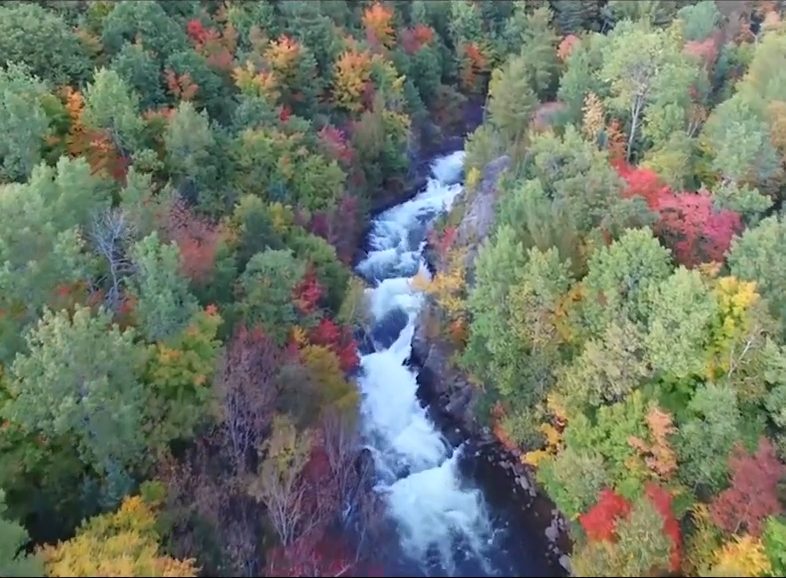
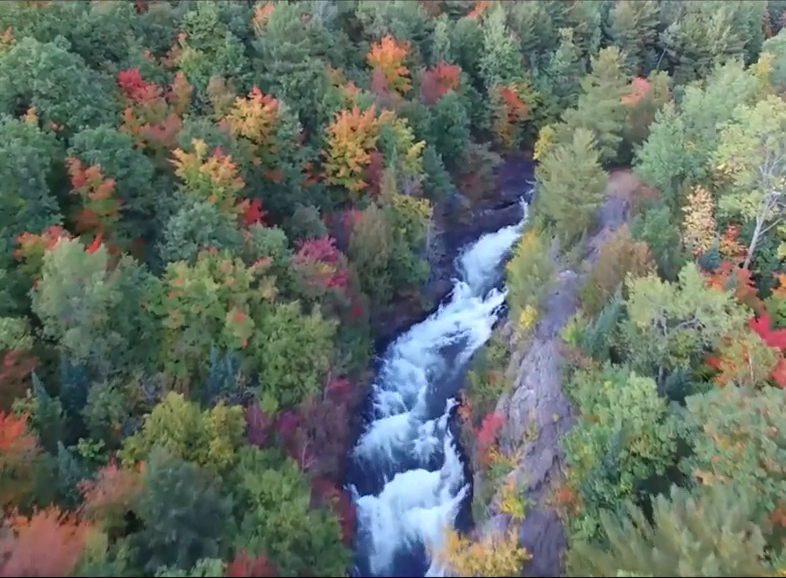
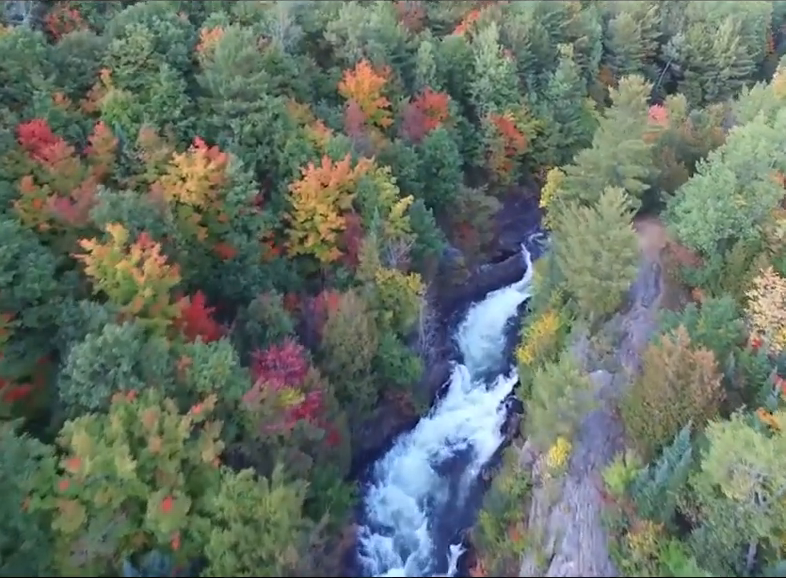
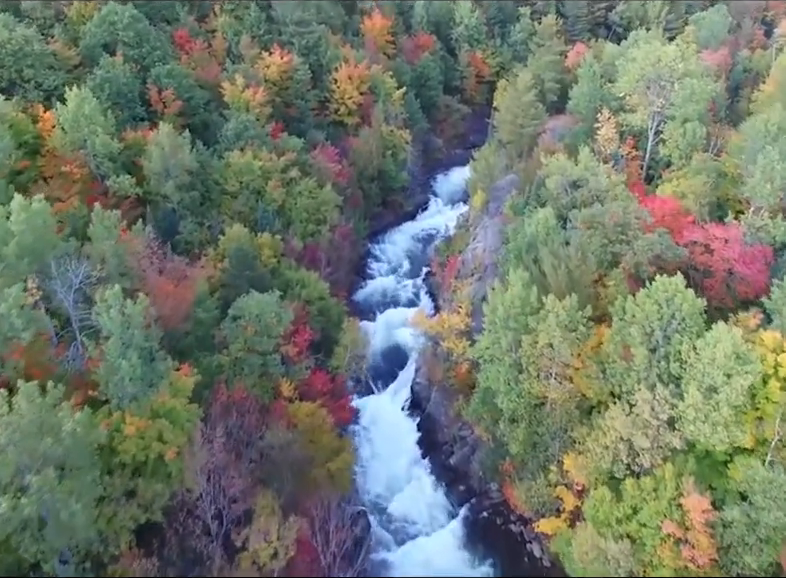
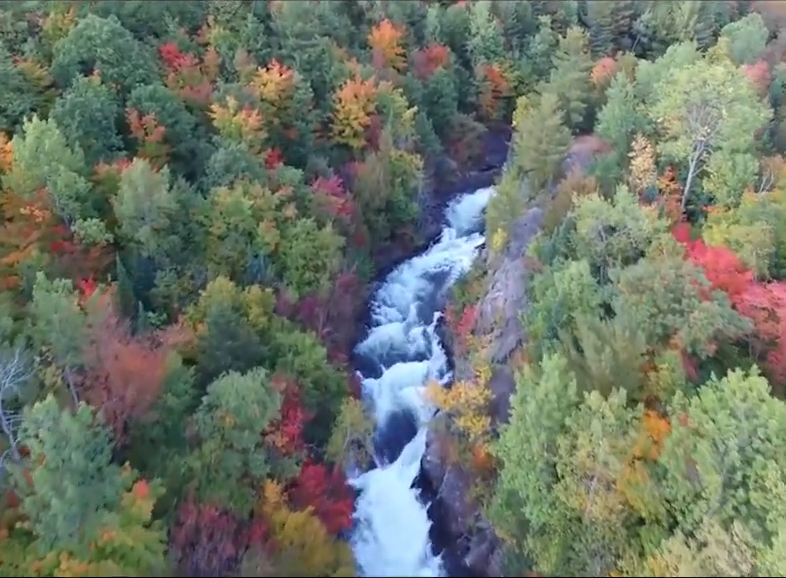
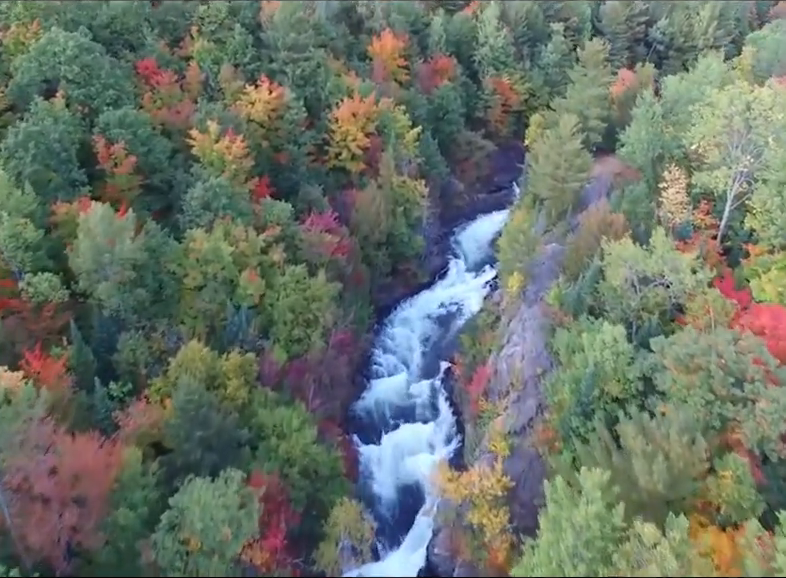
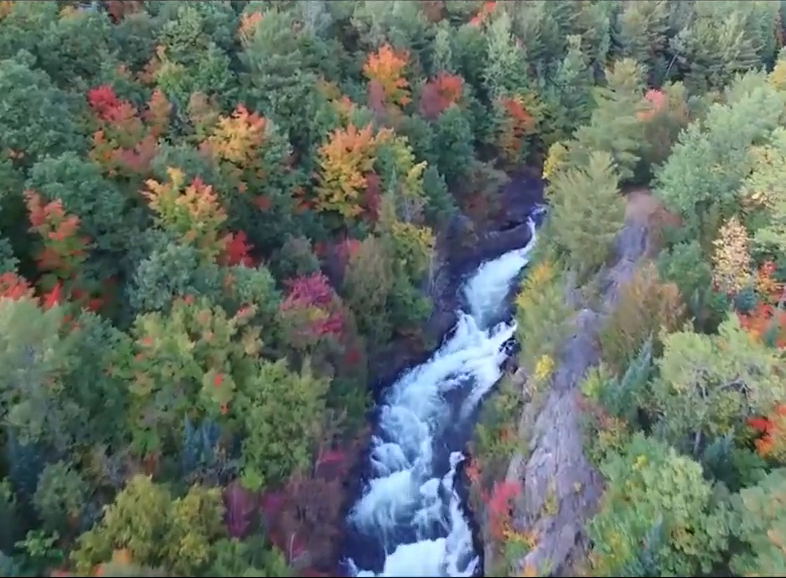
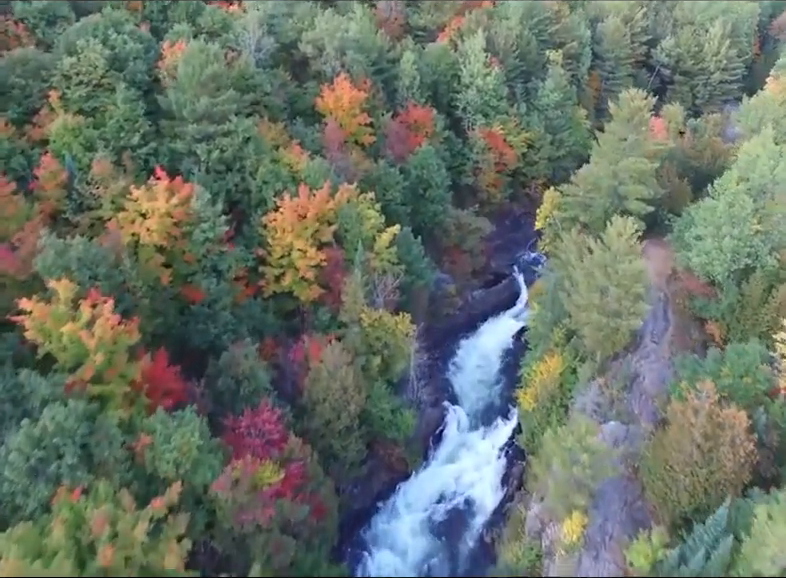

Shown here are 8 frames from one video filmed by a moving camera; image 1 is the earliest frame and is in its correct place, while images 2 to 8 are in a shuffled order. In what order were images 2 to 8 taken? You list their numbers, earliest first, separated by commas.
4, 5, 6, 2, 7, 3, 8
